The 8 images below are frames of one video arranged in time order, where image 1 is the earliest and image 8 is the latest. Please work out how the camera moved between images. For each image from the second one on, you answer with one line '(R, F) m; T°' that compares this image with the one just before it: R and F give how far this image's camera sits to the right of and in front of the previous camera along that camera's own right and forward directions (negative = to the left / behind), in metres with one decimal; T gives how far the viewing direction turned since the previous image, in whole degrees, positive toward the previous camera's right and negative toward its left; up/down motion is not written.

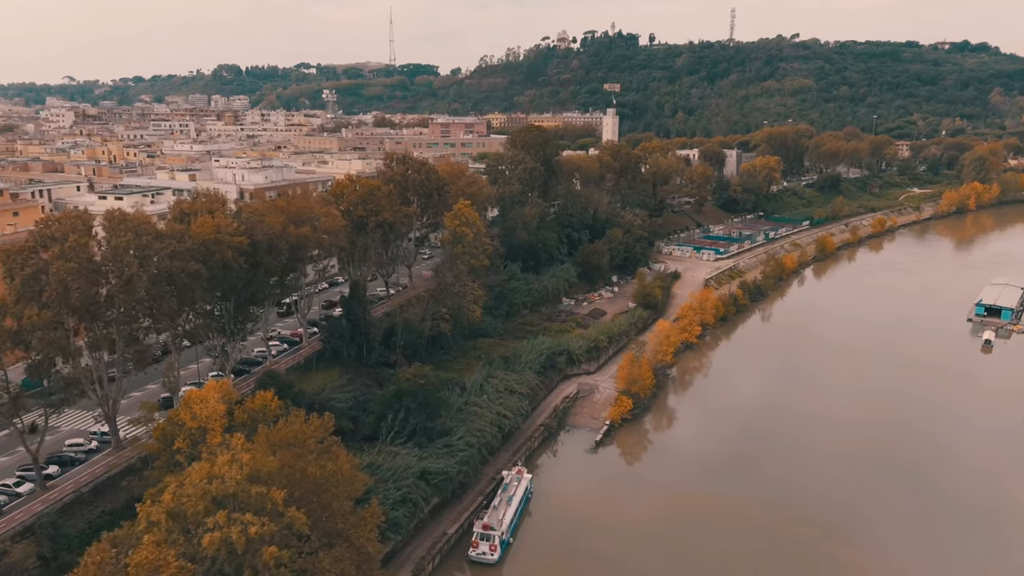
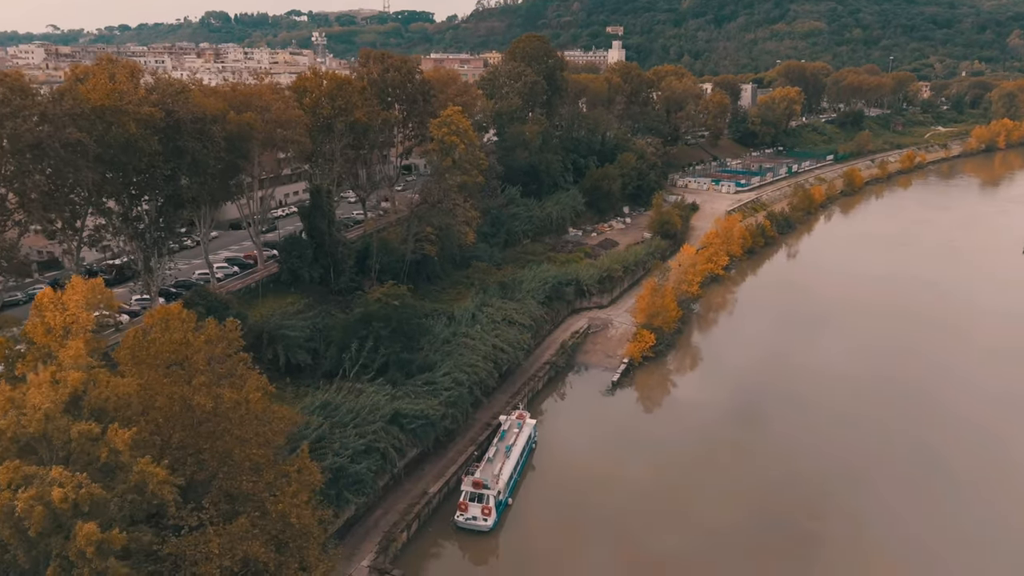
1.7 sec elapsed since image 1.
(0.0, +7.1) m; 0°
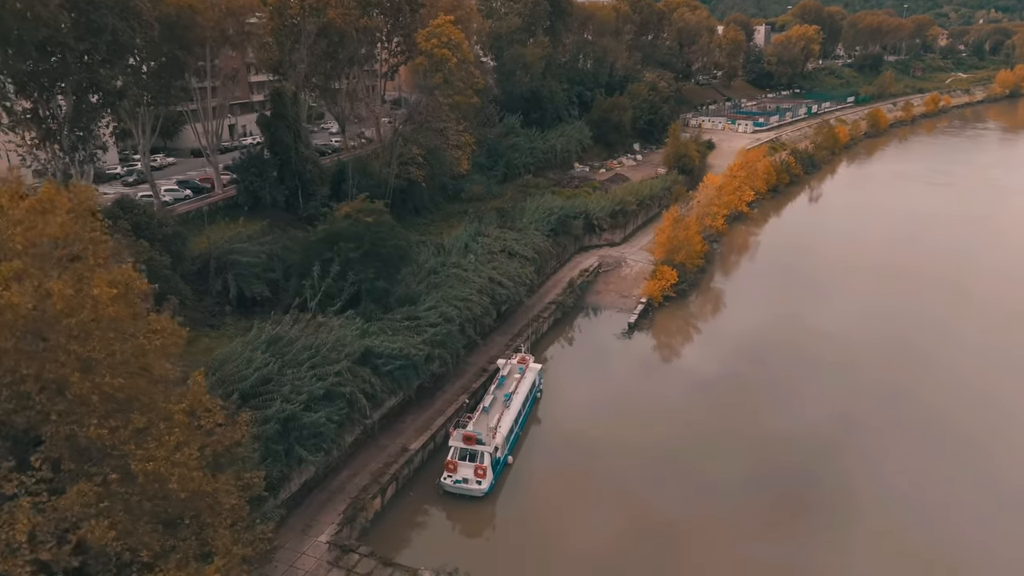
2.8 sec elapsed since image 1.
(0.0, +4.7) m; 0°
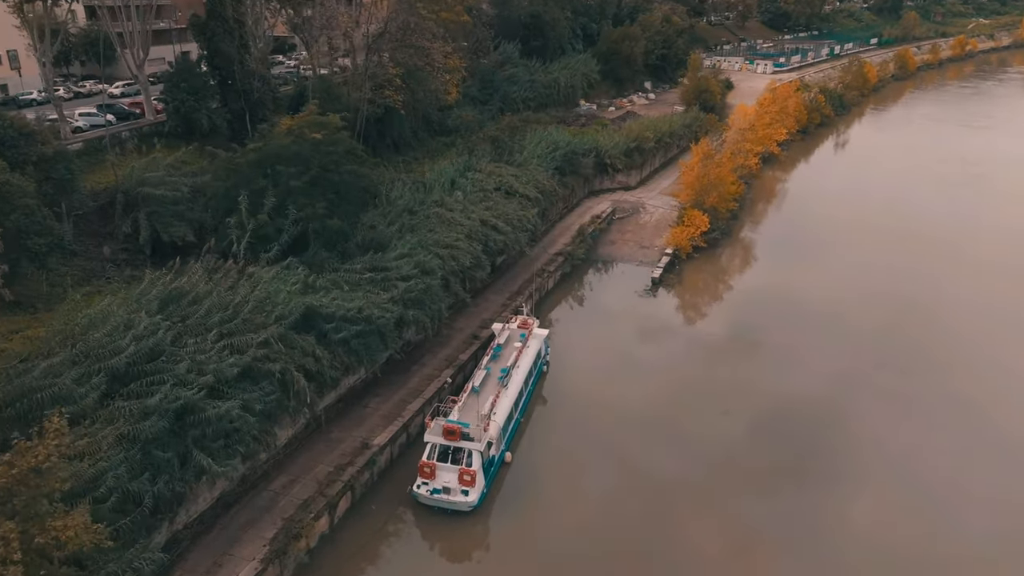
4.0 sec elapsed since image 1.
(0.0, +5.1) m; 0°
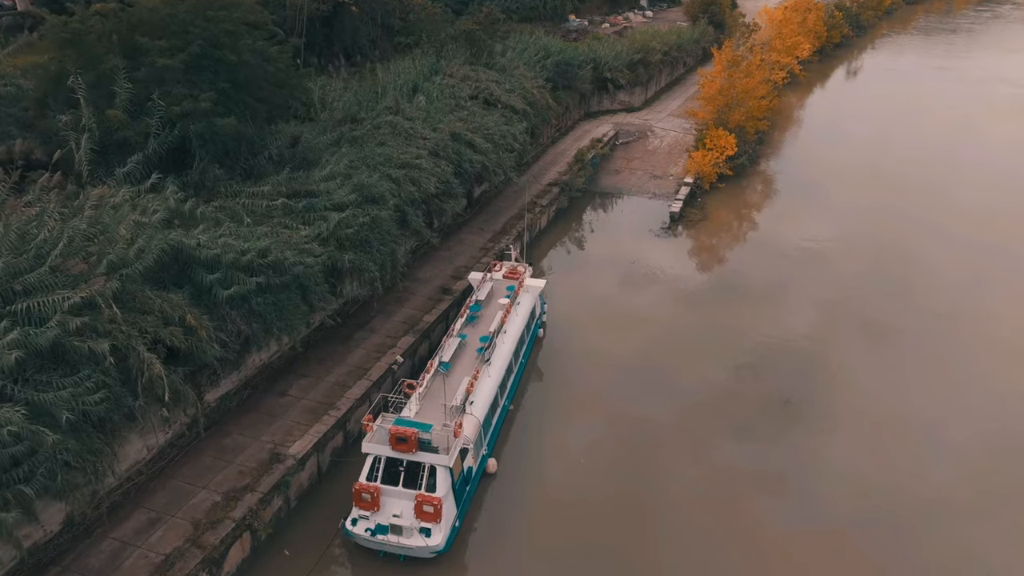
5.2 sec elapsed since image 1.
(0.0, +4.7) m; +1°
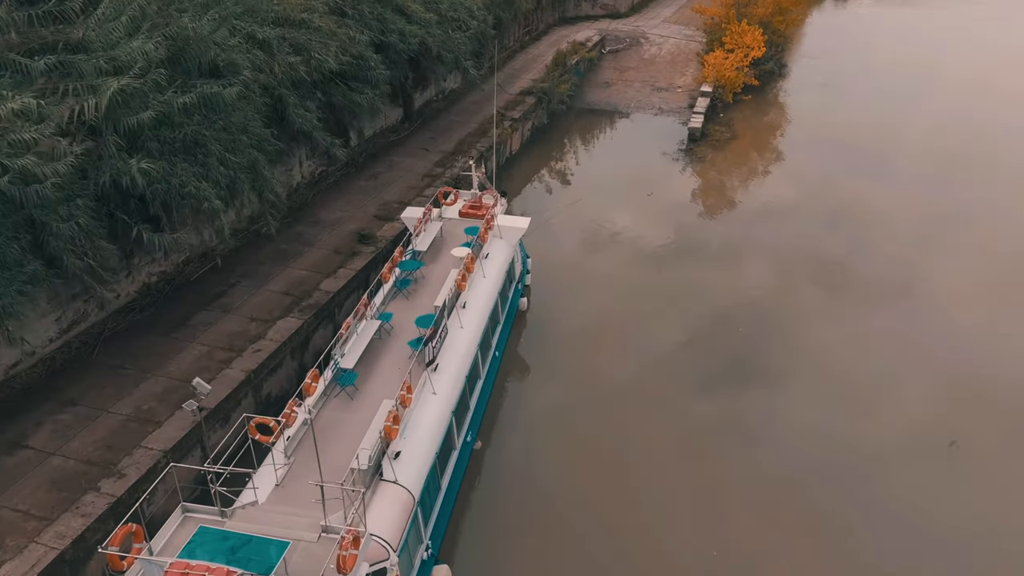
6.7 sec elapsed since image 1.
(0.0, +5.1) m; +3°
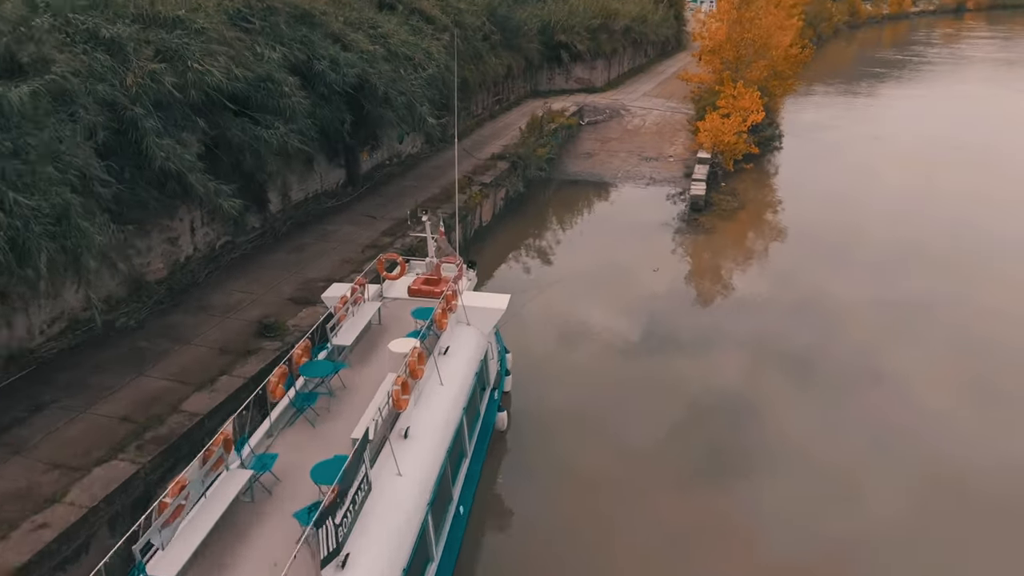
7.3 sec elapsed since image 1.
(0.0, +2.4) m; +2°
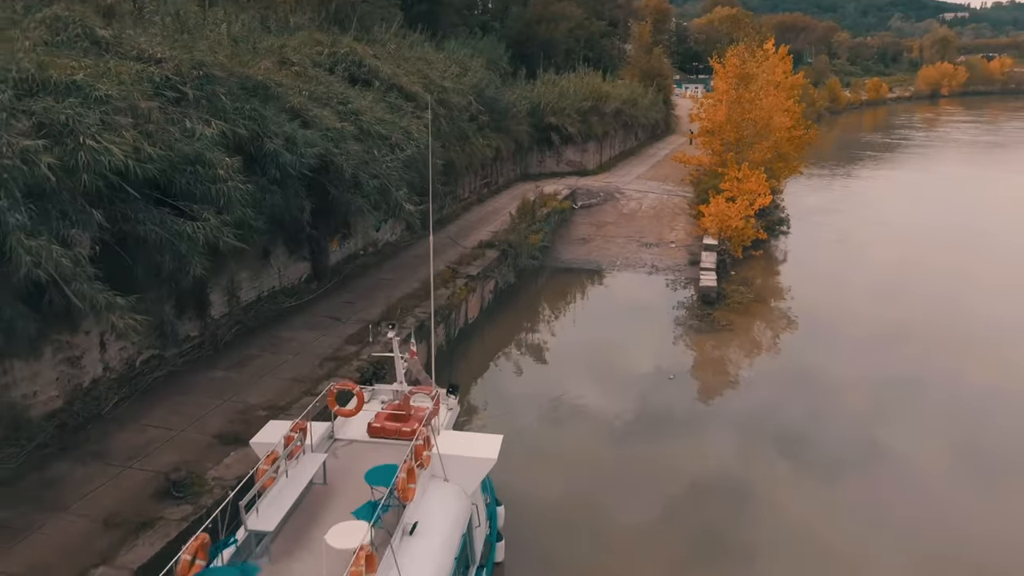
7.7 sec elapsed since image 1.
(0.0, +1.2) m; +1°
